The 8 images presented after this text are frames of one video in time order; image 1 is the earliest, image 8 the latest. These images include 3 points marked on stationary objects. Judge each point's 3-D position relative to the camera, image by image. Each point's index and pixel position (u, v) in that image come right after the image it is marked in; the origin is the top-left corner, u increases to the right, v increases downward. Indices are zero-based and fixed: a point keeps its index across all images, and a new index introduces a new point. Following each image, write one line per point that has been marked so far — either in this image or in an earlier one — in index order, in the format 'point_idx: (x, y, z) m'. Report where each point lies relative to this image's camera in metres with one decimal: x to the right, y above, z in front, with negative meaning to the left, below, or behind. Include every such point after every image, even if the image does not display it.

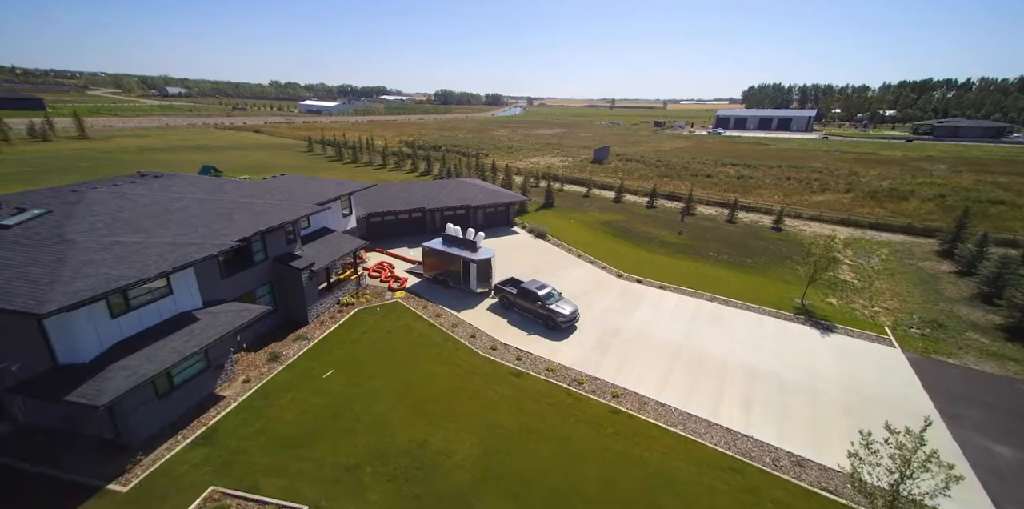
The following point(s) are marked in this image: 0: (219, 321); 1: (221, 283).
0: (-9.5, -2.1, +13.0) m
1: (-10.5, -0.9, +14.6) m
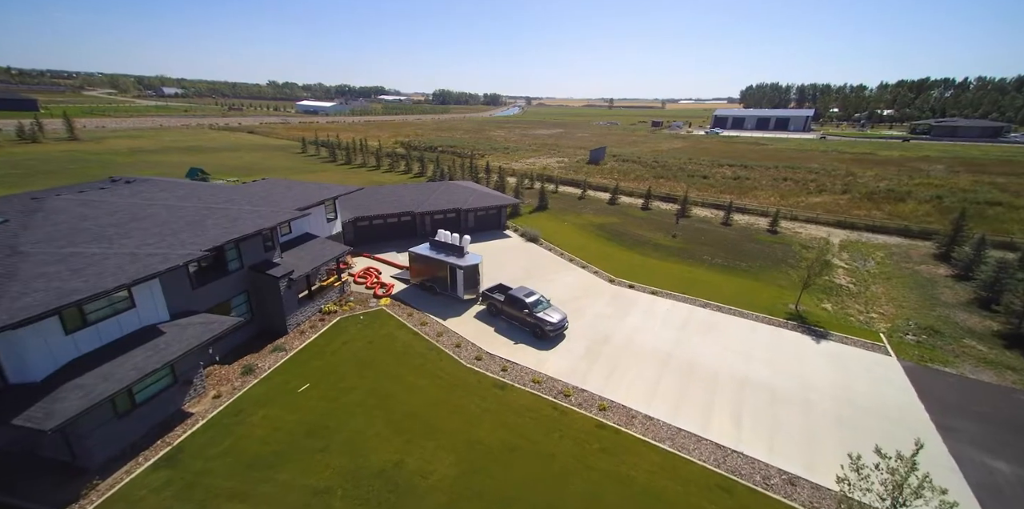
0: (-10.1, -2.4, +12.5) m
1: (-11.2, -1.3, +14.0) m
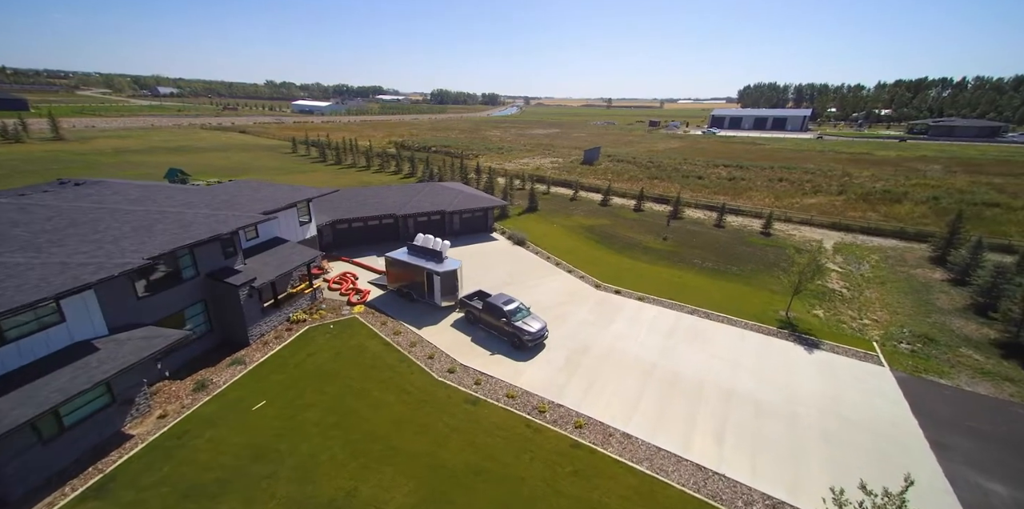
0: (-11.1, -2.7, +11.6) m
1: (-12.2, -1.6, +13.2) m
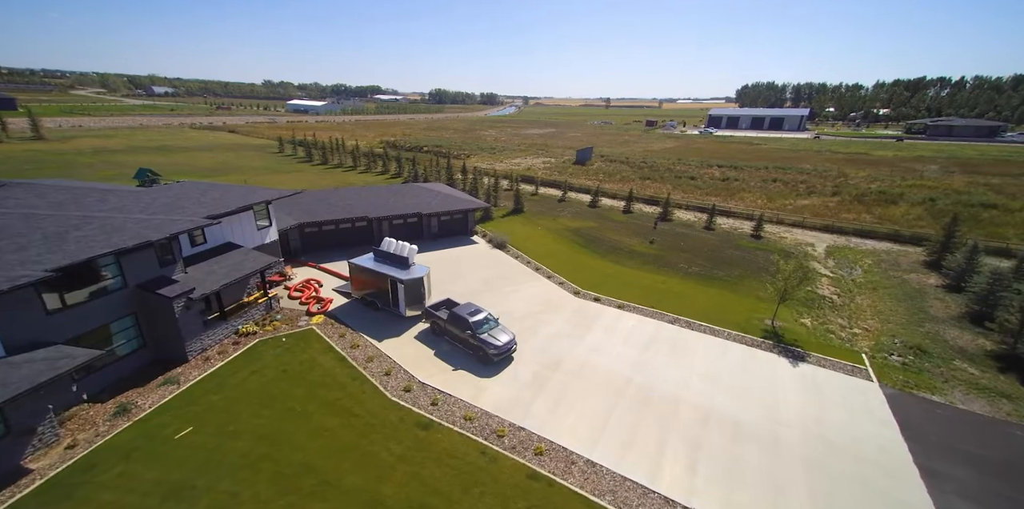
0: (-12.7, -3.1, +10.4) m
1: (-13.8, -2.0, +12.0) m
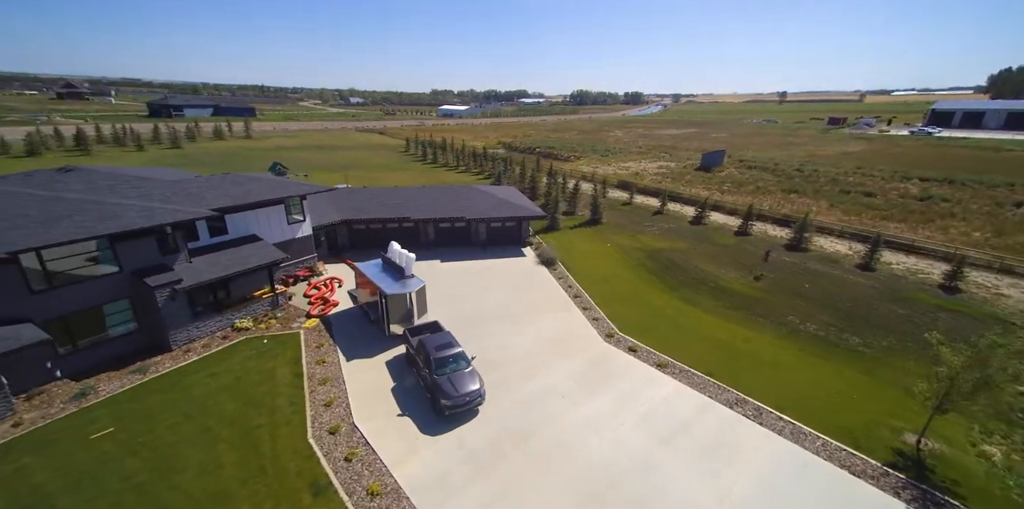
0: (-15.5, -2.7, +11.6) m
1: (-15.9, -1.5, +13.4) m
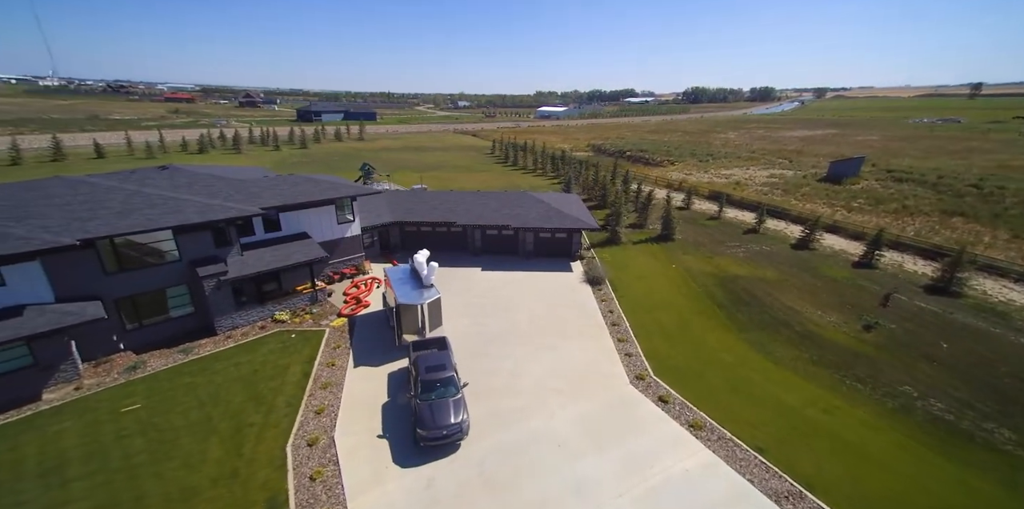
0: (-16.1, -2.3, +13.9) m
1: (-15.9, -1.1, +15.7) m
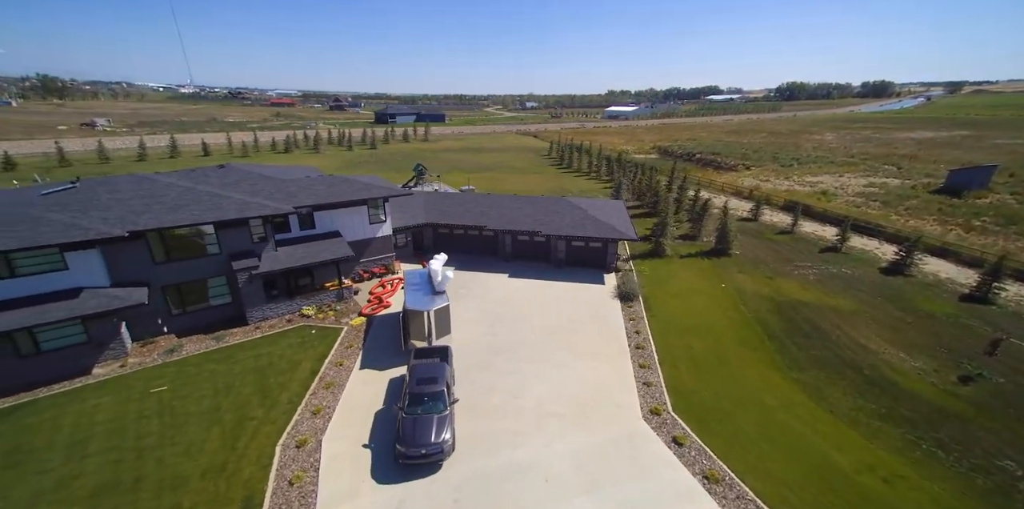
0: (-16.0, -1.9, +15.6) m
1: (-15.5, -0.7, +17.4) m
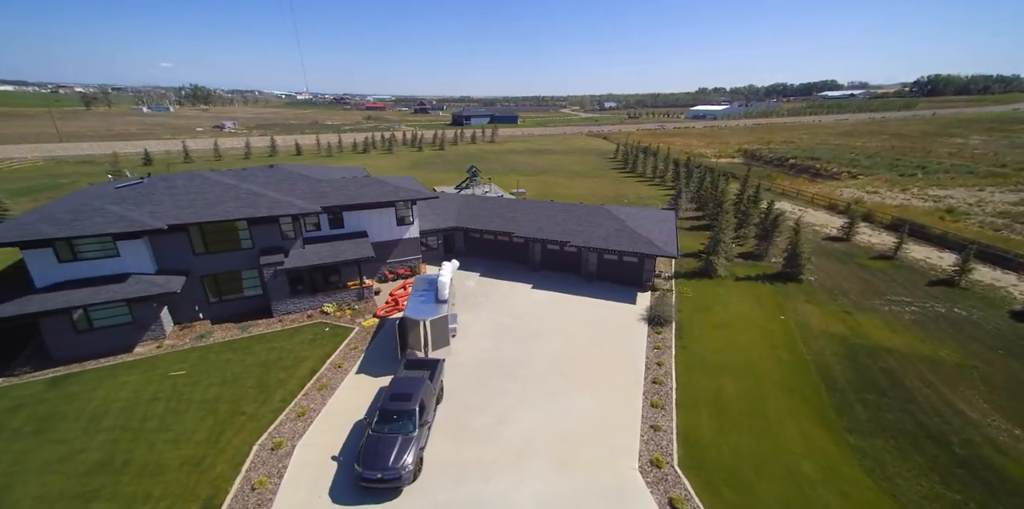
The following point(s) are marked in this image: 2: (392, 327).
0: (-16.0, -1.4, +17.3) m
1: (-15.0, -0.3, +18.9) m
2: (-5.5, -3.6, +19.4) m
